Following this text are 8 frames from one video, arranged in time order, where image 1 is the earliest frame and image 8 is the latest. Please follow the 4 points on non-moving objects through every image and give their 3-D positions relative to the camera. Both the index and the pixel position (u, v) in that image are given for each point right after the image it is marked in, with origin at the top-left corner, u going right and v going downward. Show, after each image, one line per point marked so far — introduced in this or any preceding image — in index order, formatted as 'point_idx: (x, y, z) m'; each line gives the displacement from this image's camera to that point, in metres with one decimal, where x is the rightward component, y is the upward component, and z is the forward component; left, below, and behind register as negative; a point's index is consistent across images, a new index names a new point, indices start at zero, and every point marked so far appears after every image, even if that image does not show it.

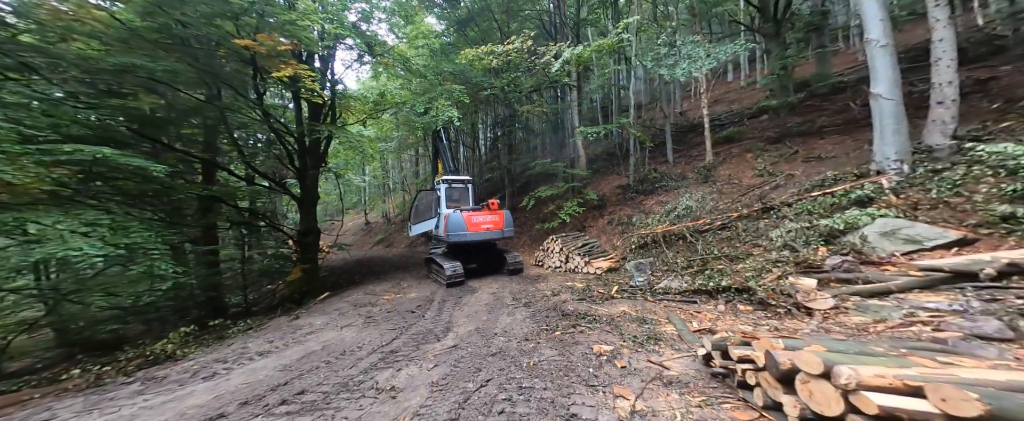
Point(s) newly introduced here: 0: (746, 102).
0: (+10.4, +4.7, +13.5) m
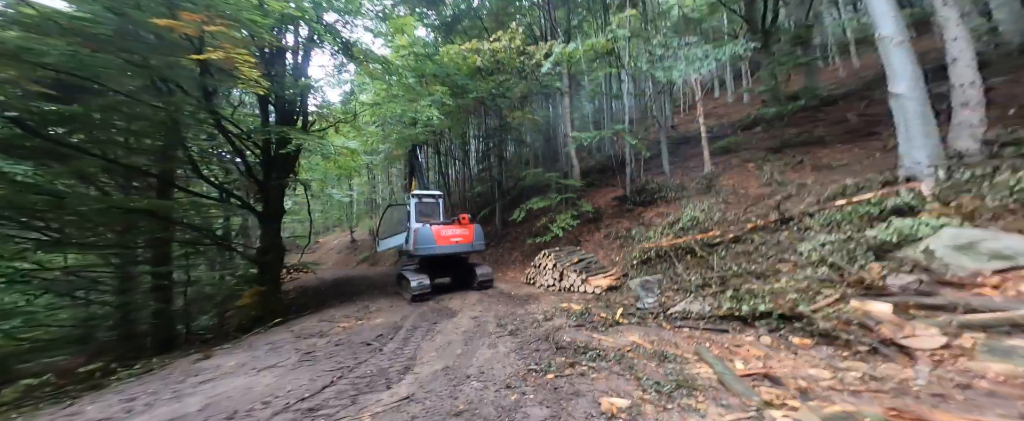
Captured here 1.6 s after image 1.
0: (+9.9, +4.1, +13.2) m
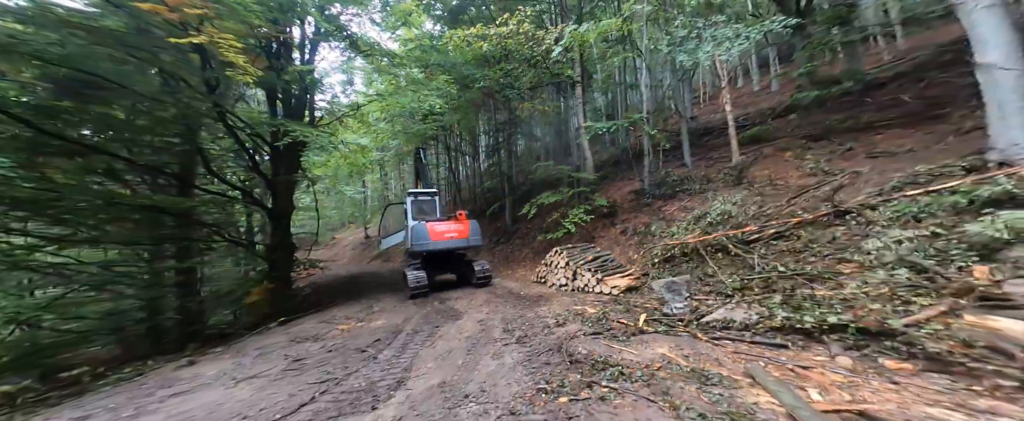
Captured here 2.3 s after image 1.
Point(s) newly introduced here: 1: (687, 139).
0: (+10.4, +4.3, +12.2) m
1: (+6.1, +2.4, +10.5) m
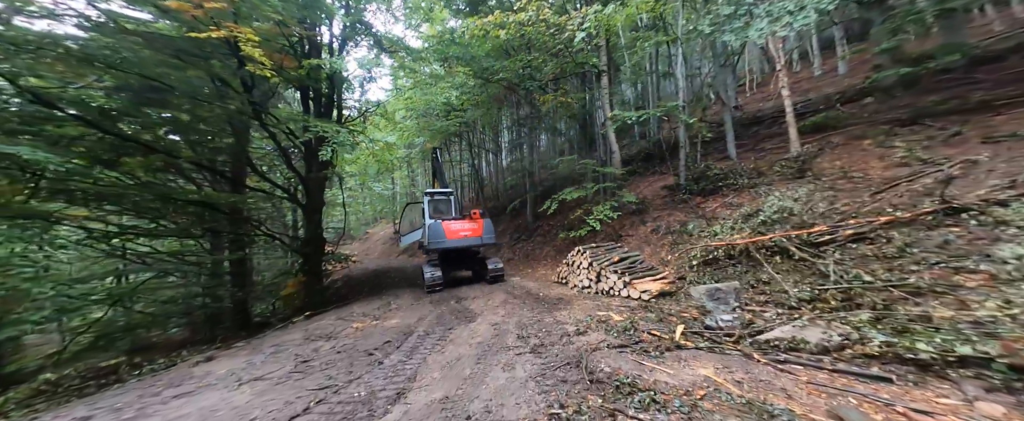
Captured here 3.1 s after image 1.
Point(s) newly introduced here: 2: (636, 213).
0: (+11.3, +4.4, +10.9) m
1: (+6.9, +2.5, +9.5) m
2: (+3.9, -0.1, +9.5) m
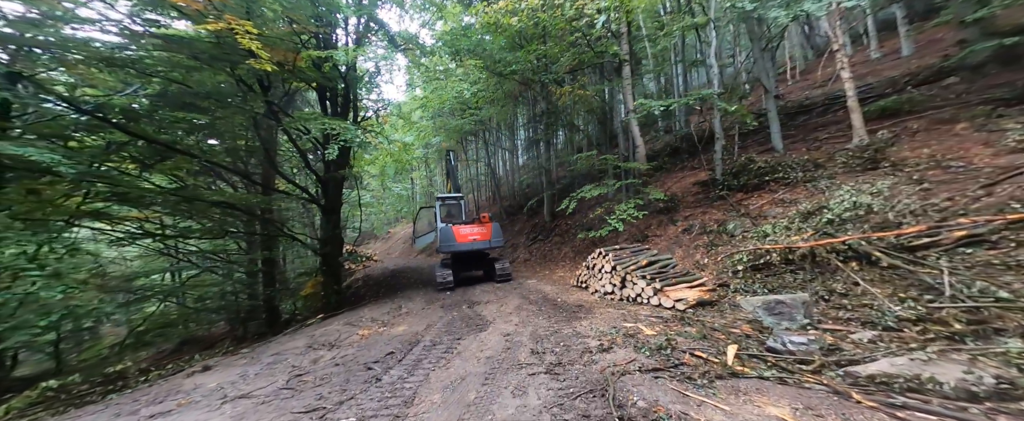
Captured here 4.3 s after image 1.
0: (+11.8, +4.5, +9.7) m
1: (+7.4, +2.6, +8.6) m
2: (+4.4, 0.0, +8.8) m
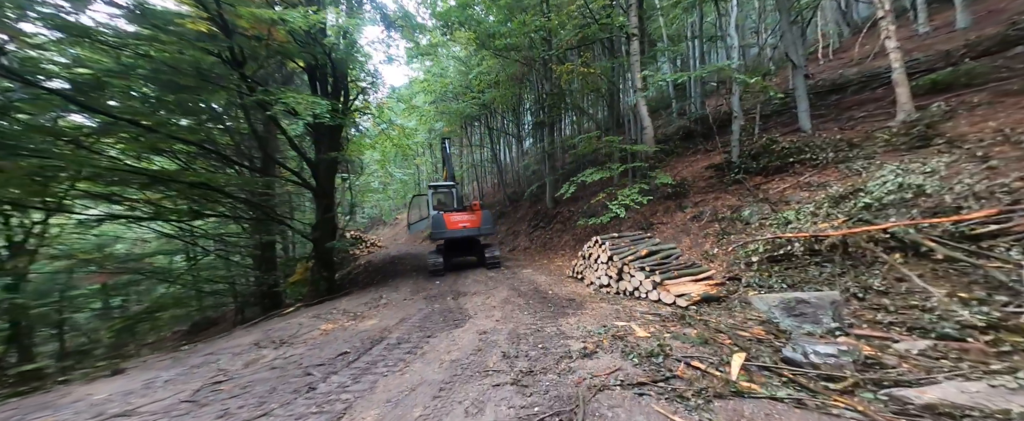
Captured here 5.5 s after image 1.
0: (+11.7, +4.9, +8.5) m
1: (+7.2, +3.0, +7.6) m
2: (+4.2, +0.3, +8.0) m
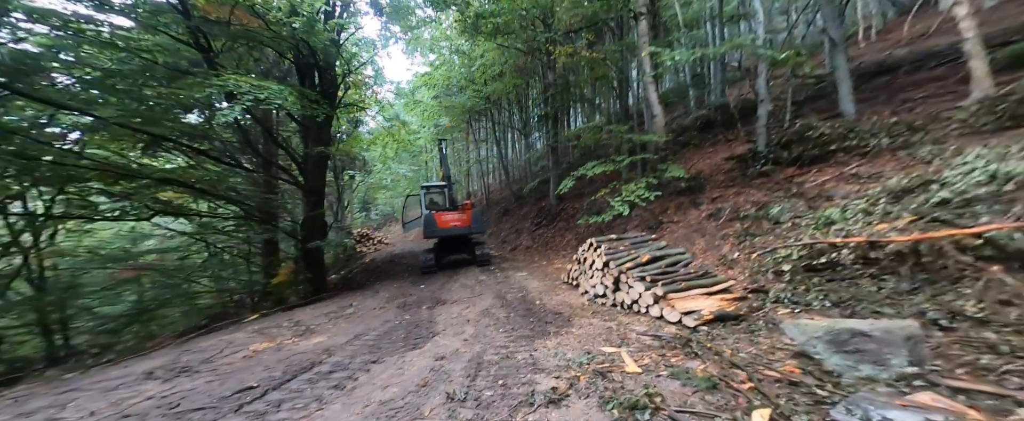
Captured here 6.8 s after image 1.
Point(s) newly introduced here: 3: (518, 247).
0: (+11.5, +4.9, +7.1) m
1: (+7.0, +3.0, +6.5) m
2: (+4.0, +0.4, +7.0) m
3: (+0.2, -1.4, +11.8) m
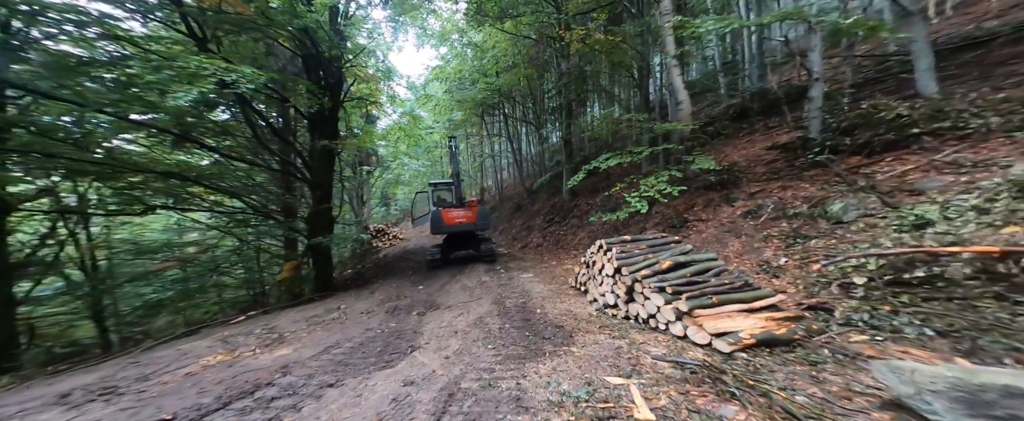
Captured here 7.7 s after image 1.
0: (+11.6, +5.0, +5.7) m
1: (+7.0, +3.1, +5.4) m
2: (+4.1, +0.5, +6.1) m
3: (+0.6, -1.3, +11.2) m
